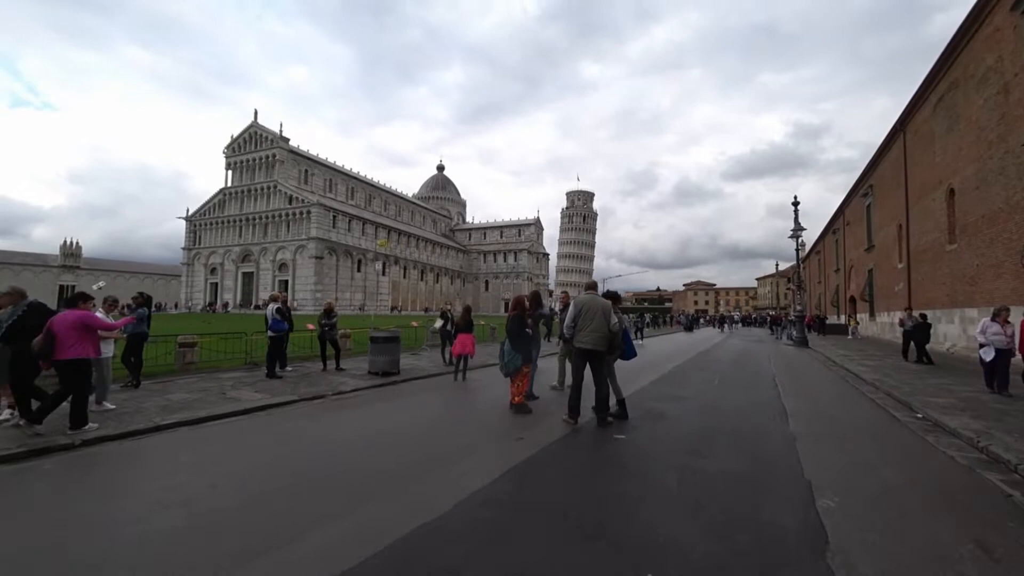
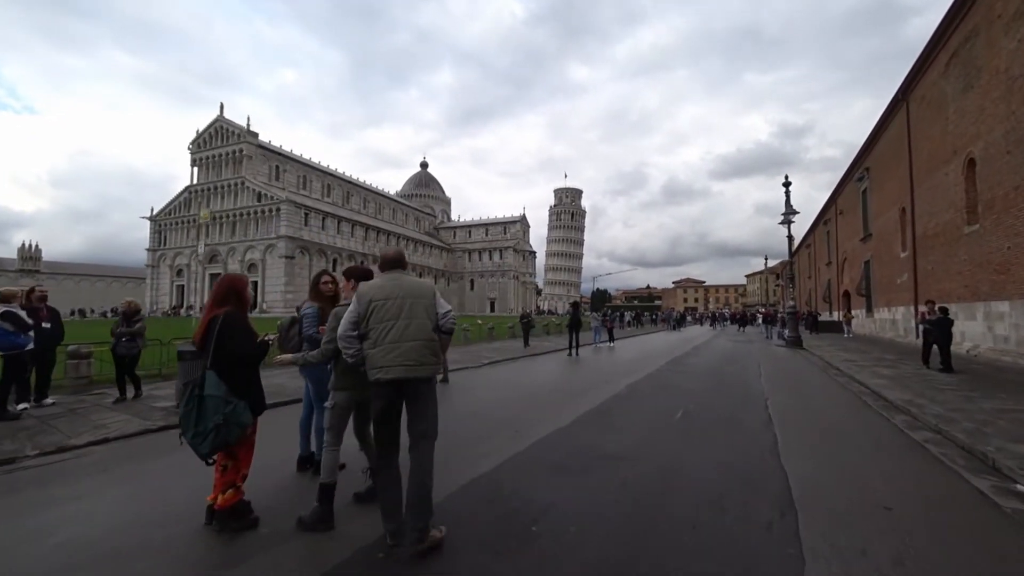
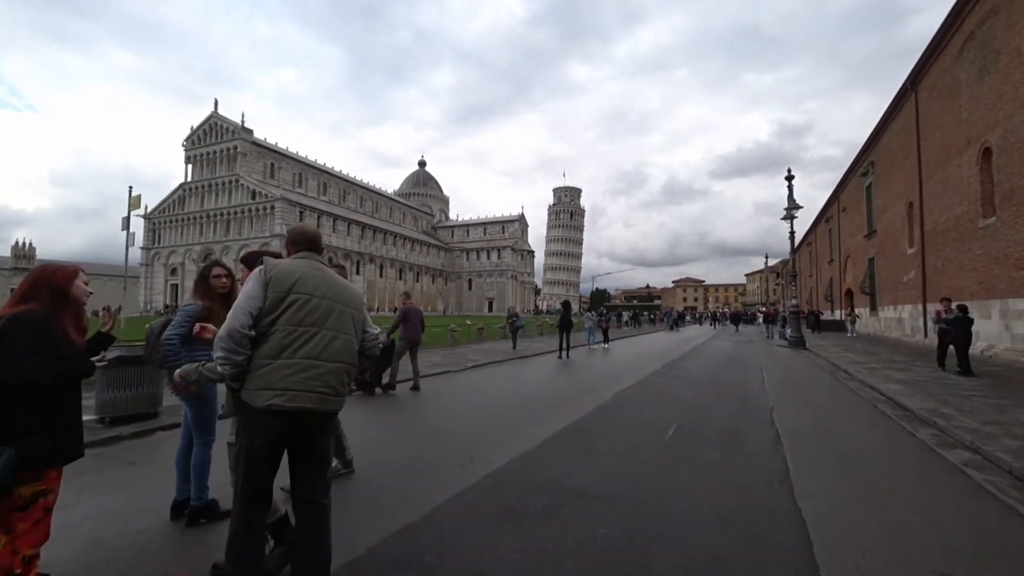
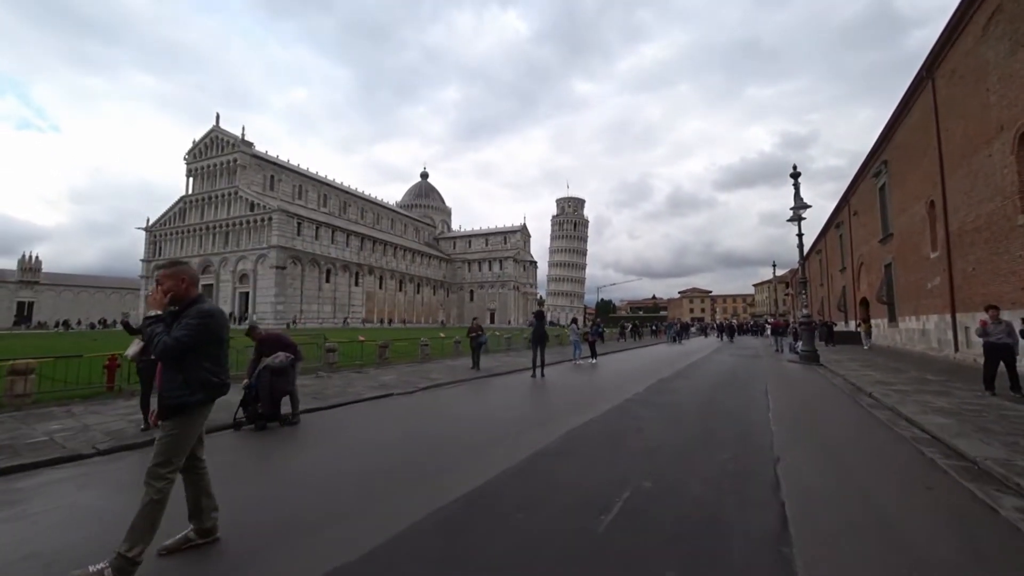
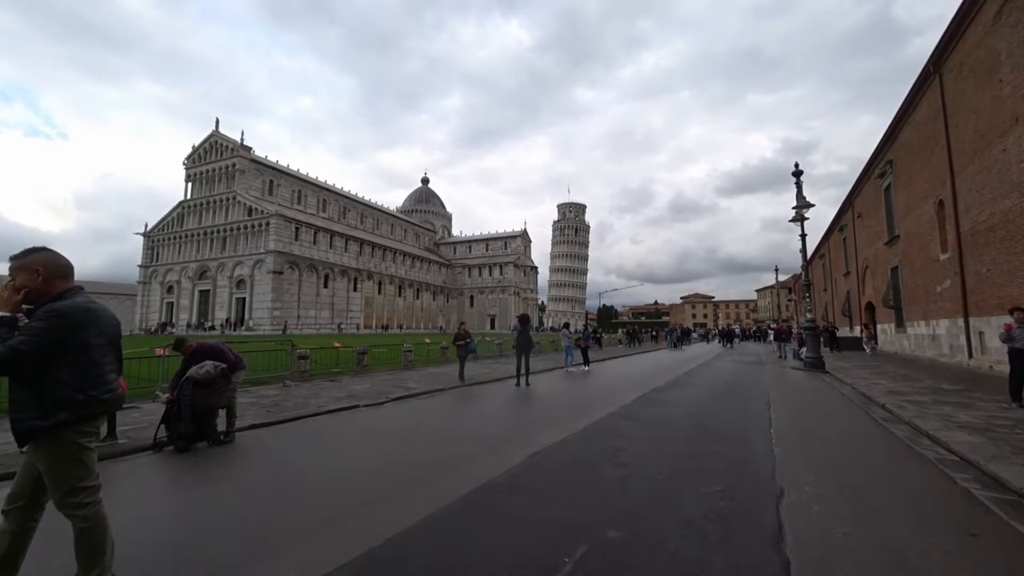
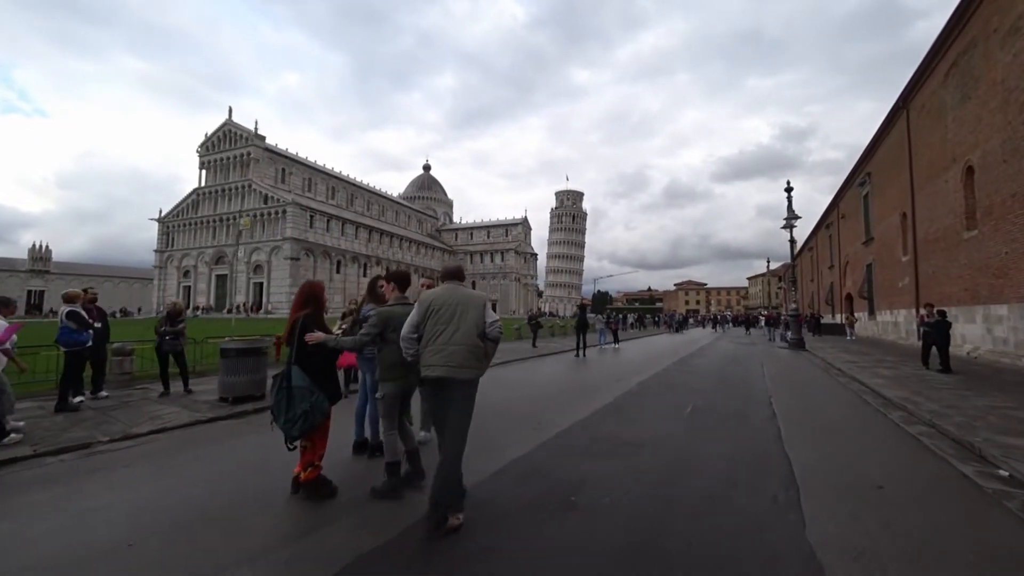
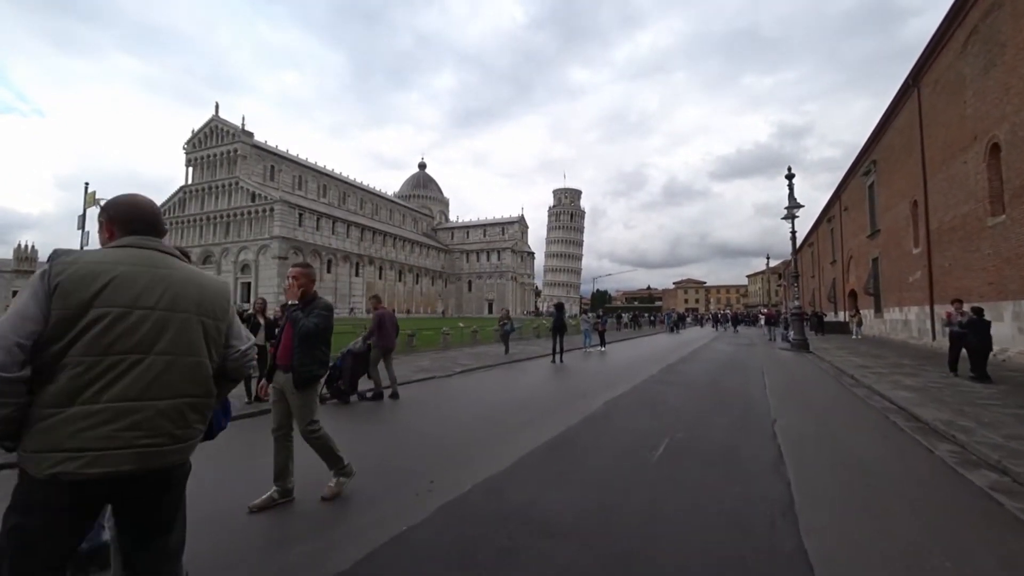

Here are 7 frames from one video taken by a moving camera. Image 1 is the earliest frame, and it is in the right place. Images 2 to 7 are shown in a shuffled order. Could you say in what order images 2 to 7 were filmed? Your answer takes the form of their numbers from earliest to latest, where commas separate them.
6, 2, 3, 7, 4, 5
